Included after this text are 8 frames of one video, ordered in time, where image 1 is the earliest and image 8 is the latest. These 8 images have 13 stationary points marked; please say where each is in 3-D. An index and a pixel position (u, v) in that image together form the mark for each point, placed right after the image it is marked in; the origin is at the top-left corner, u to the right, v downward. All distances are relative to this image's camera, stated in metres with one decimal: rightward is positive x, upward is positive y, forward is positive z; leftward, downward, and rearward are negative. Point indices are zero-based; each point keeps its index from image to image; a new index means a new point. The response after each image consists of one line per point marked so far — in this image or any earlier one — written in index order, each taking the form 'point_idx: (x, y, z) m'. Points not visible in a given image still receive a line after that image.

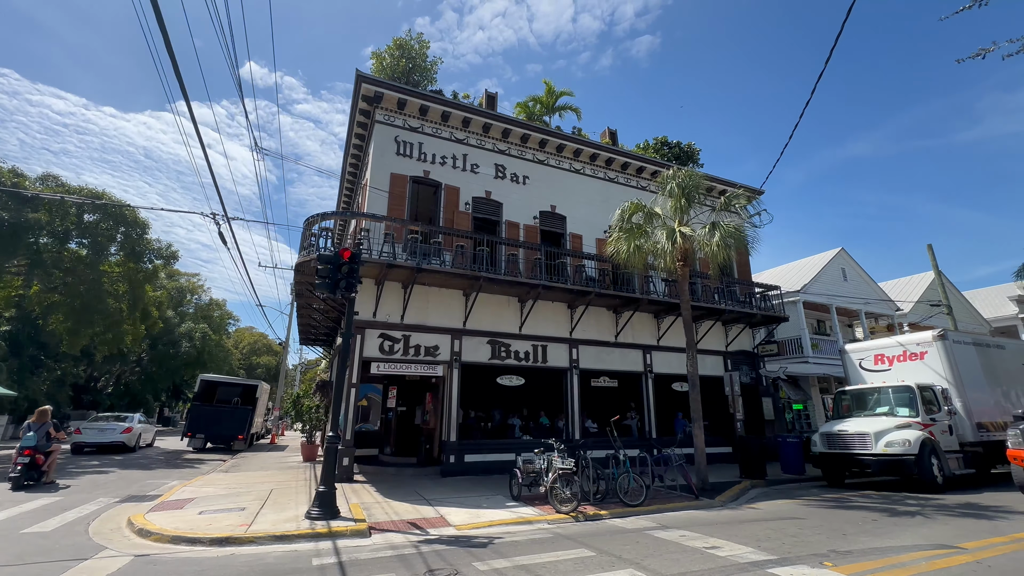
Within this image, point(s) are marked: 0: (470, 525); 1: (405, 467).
0: (-0.7, -4.1, +7.7) m
1: (-3.2, -5.4, +13.3) m
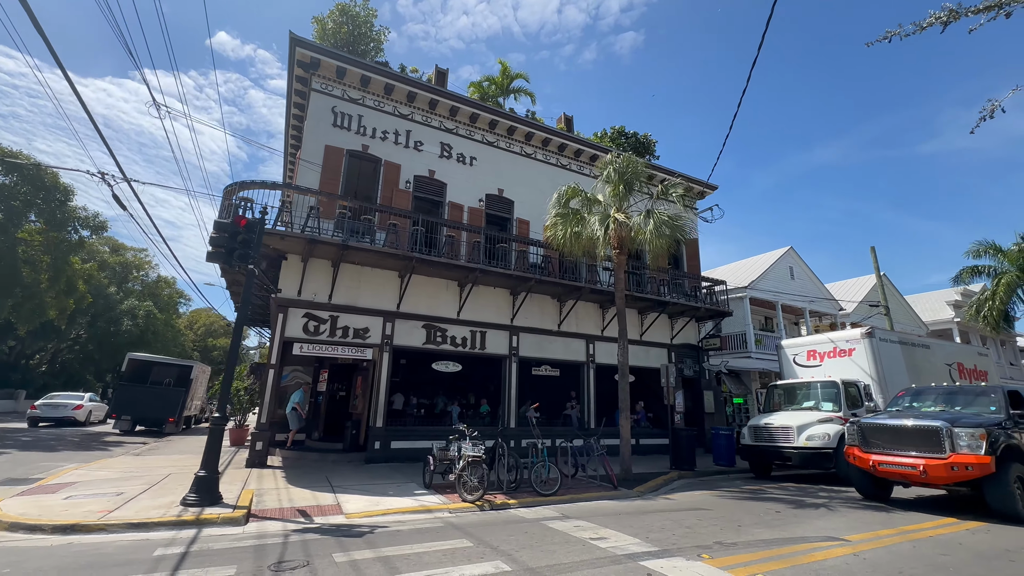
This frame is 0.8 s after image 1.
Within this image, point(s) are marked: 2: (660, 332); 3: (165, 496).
0: (-2.4, -3.7, +7.3) m
1: (-5.3, -4.7, +12.8) m
2: (+6.0, -1.8, +18.2) m
3: (-5.9, -3.5, +7.5) m
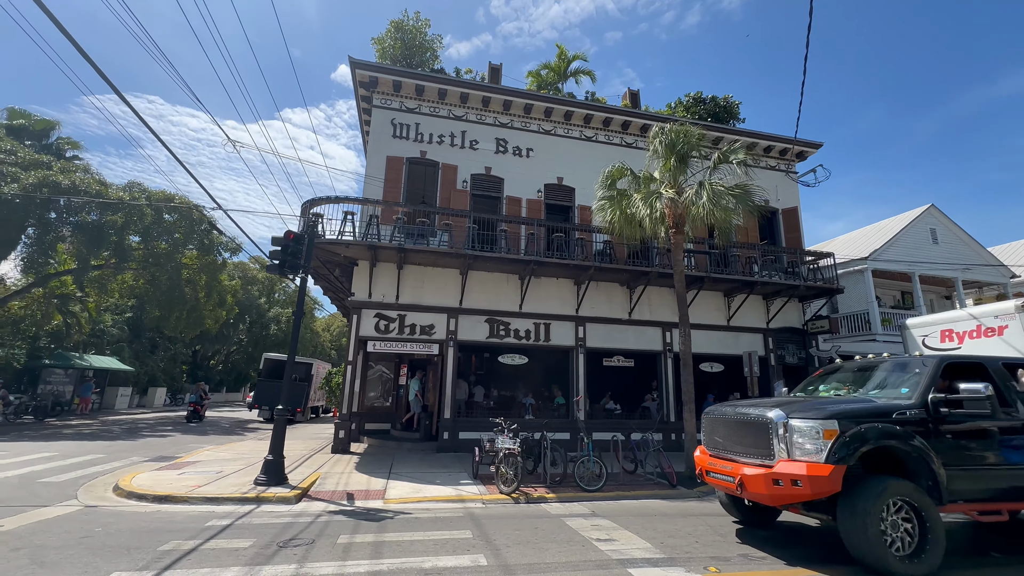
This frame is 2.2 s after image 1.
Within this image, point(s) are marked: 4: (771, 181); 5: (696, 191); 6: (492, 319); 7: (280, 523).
0: (-1.9, -3.7, +7.8) m
1: (-3.3, -4.8, +13.8) m
2: (+8.7, -1.0, +16.3) m
3: (-5.2, -3.7, +8.8) m
4: (+10.1, +4.2, +17.5) m
5: (+4.4, +2.4, +10.7) m
6: (-0.6, -1.0, +14.2) m
7: (-3.1, -3.2, +6.0) m
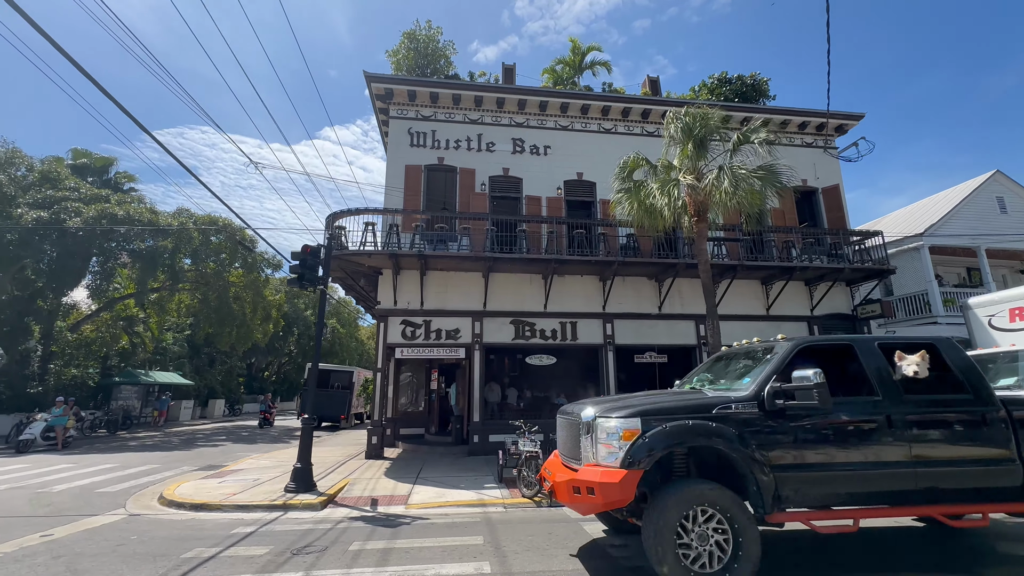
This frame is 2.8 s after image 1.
0: (-1.6, -3.8, +7.8) m
1: (-2.3, -4.9, +14.0) m
2: (+9.7, -0.5, +15.3) m
3: (-4.7, -4.0, +9.2) m
4: (+10.9, +4.7, +16.5) m
5: (+4.6, +2.6, +10.2) m
6: (+0.2, -1.0, +14.1) m
7: (-2.9, -3.4, +6.2) m
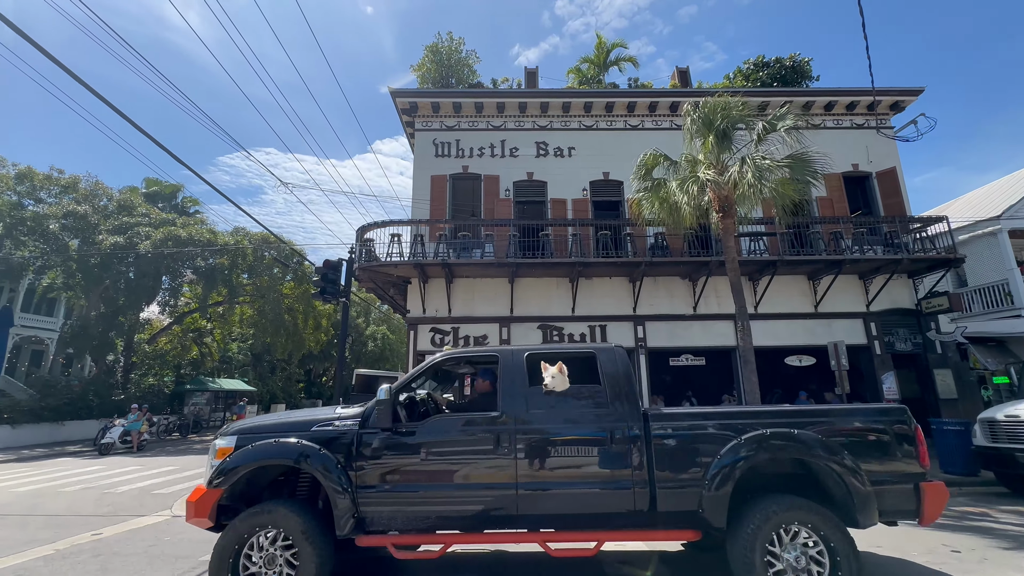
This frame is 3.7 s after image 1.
0: (-1.3, -4.0, +7.9) m
1: (-1.3, -5.2, +14.1) m
2: (+10.6, -0.3, +14.2) m
3: (-4.3, -4.3, +9.6) m
4: (+11.7, +4.9, +15.2) m
5: (+4.9, +2.6, +9.6) m
6: (+1.0, -1.1, +14.0) m
7: (-2.8, -3.6, +6.5) m
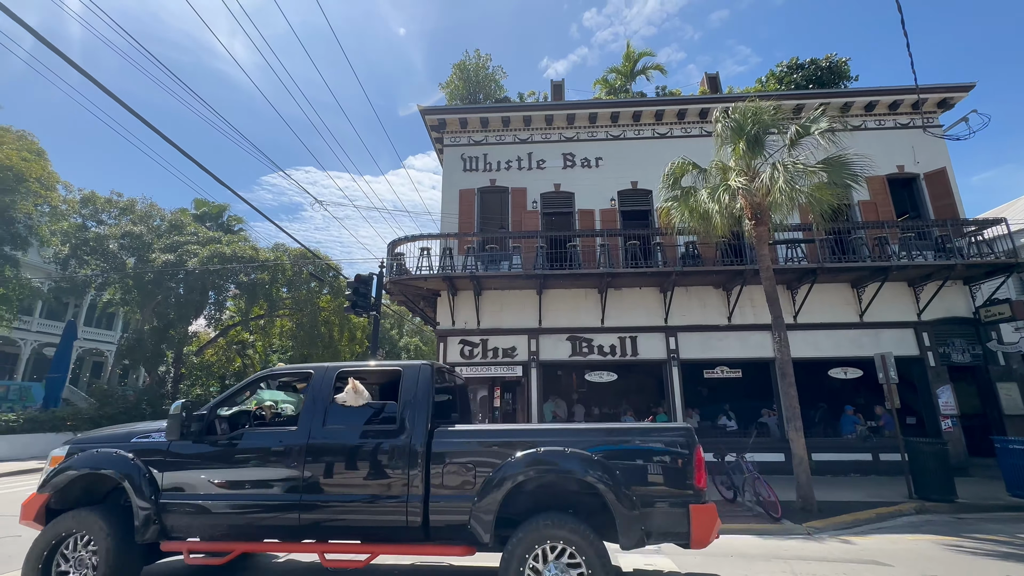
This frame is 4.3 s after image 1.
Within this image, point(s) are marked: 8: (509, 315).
0: (-0.8, -4.2, +7.9) m
1: (-0.4, -5.5, +14.0) m
2: (+11.4, -0.5, +13.4) m
3: (-3.6, -4.6, +9.8) m
4: (+12.6, +4.7, +14.5) m
5: (+5.4, +2.4, +9.3) m
6: (+1.9, -1.5, +13.9) m
7: (-2.5, -3.8, +6.6) m
8: (-0.1, -0.9, +14.1) m
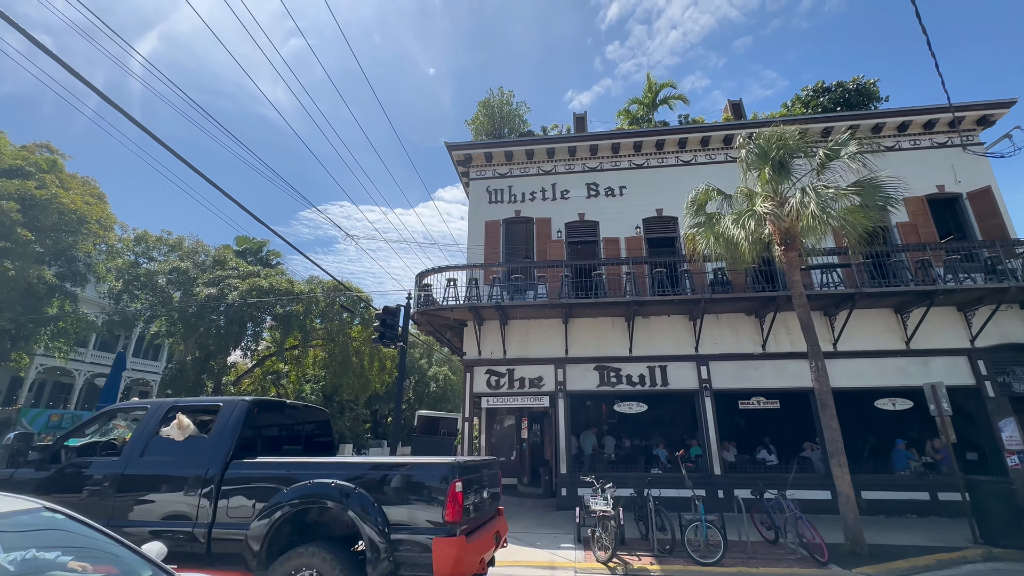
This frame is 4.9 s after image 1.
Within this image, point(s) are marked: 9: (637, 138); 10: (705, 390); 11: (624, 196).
0: (-0.3, -4.7, +7.7) m
1: (+0.5, -6.4, +13.7) m
2: (+12.2, -1.3, +12.6) m
3: (-3.0, -5.3, +9.8) m
4: (+13.4, +3.9, +14.0) m
5: (+5.9, +1.9, +9.2) m
6: (+2.7, -2.4, +13.6) m
7: (-2.1, -4.3, +6.5) m
8: (+0.7, -1.8, +14.1) m
9: (+4.3, +5.1, +15.3) m
10: (+5.6, -3.0, +13.1) m
11: (+3.8, +3.1, +15.2) m
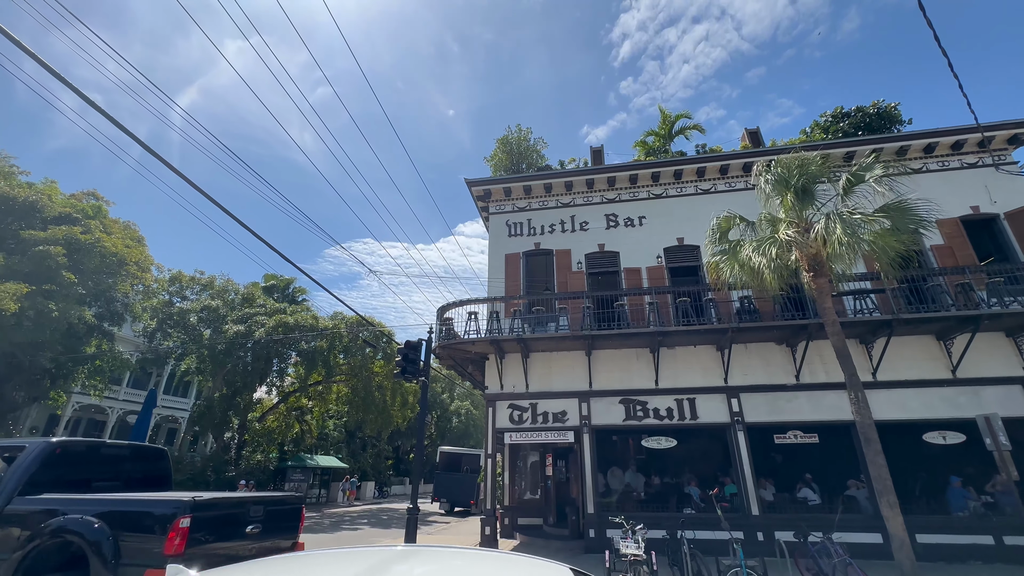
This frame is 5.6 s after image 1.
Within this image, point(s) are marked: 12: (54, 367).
0: (+0.1, -5.3, +7.3) m
1: (+1.3, -7.4, +13.1) m
2: (+12.8, -1.9, +11.9) m
3: (-2.5, -6.0, +9.4) m
4: (+13.9, +3.2, +13.5) m
5: (+6.3, +1.3, +9.0) m
6: (+3.4, -3.3, +13.3) m
7: (-1.7, -4.8, +6.2) m
8: (+1.4, -2.8, +13.8) m
9: (+4.9, +4.1, +15.3) m
10: (+6.3, -3.8, +12.5) m
11: (+4.5, +2.1, +15.2) m
12: (-19.8, -3.4, +19.4) m
